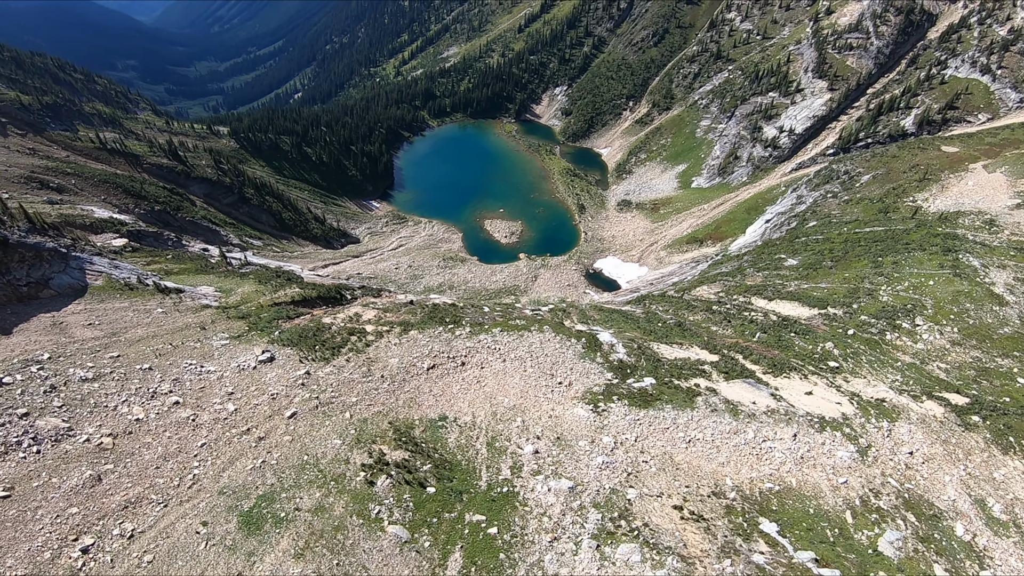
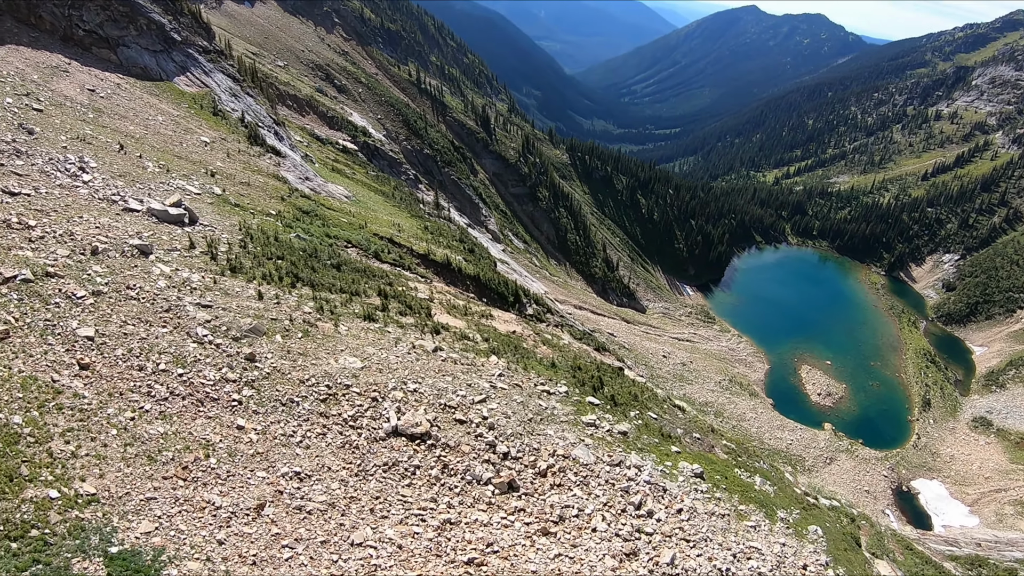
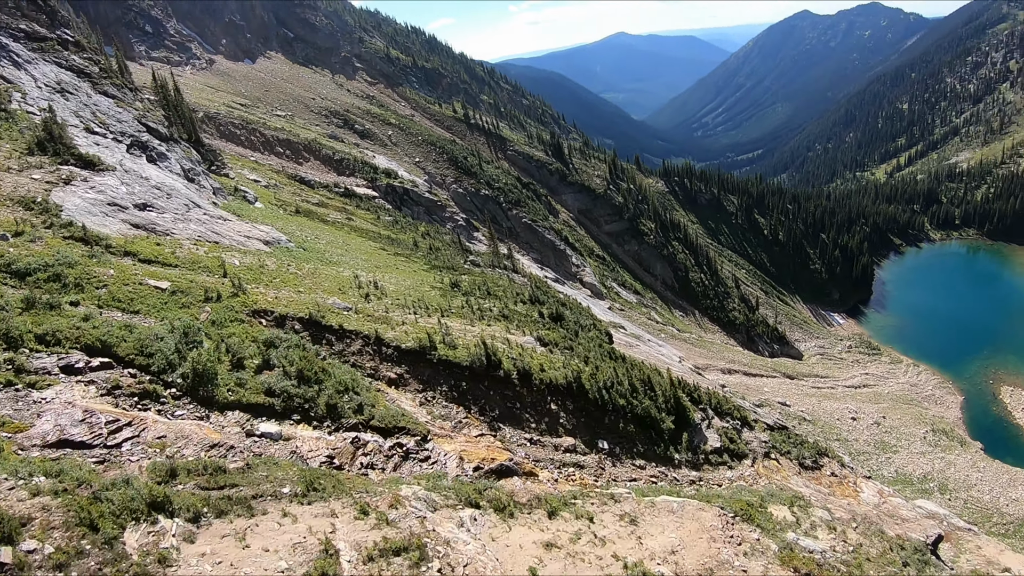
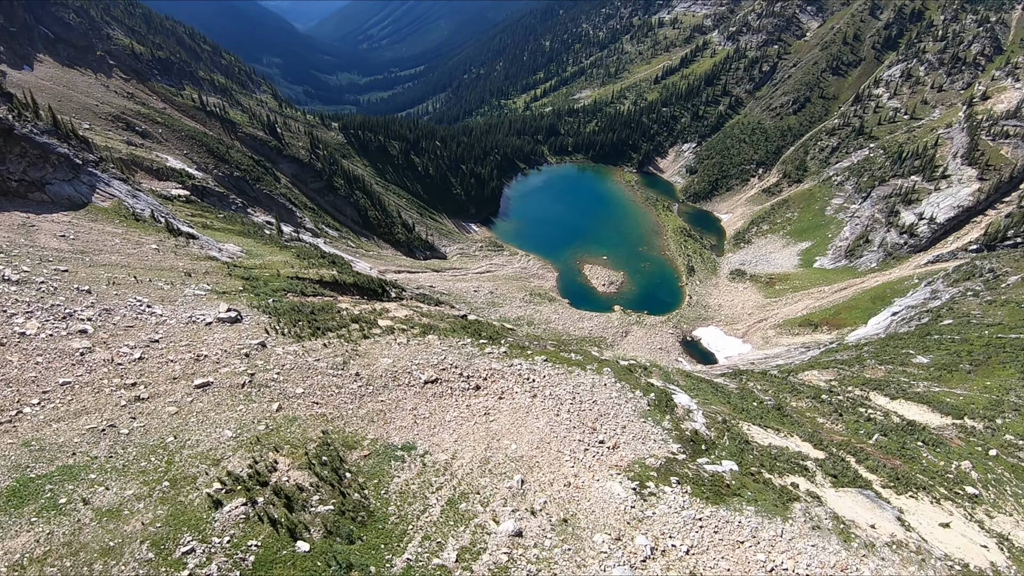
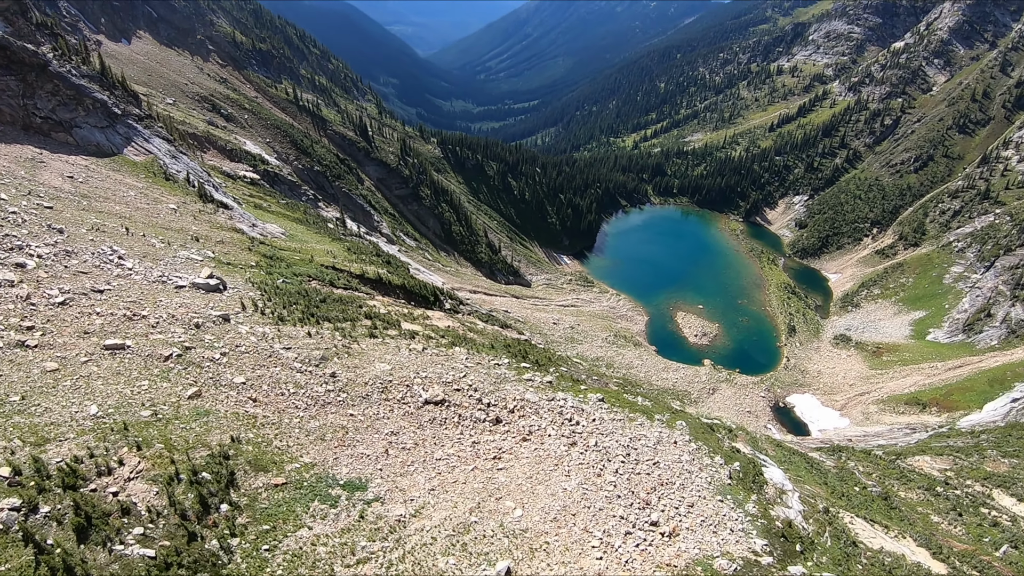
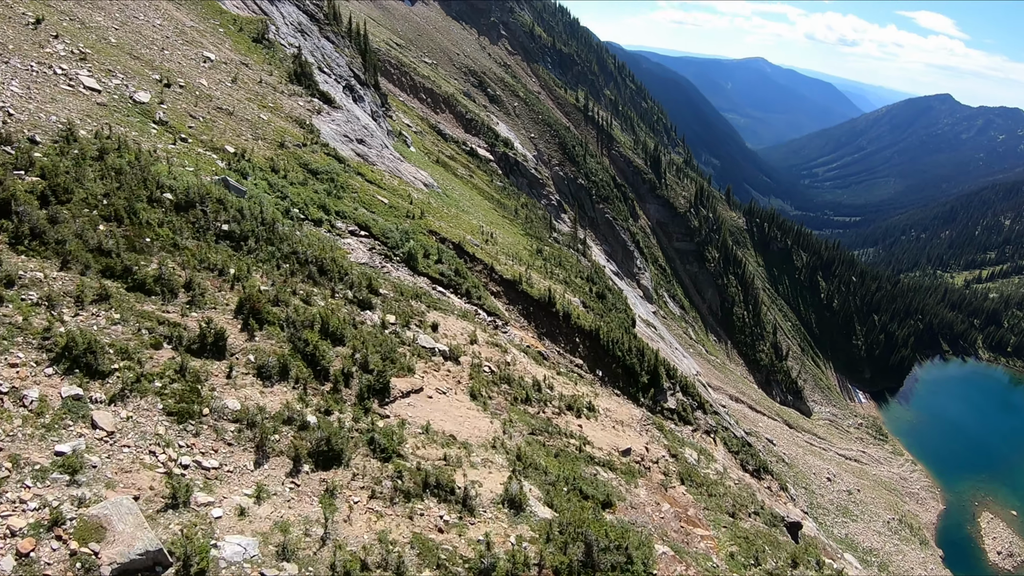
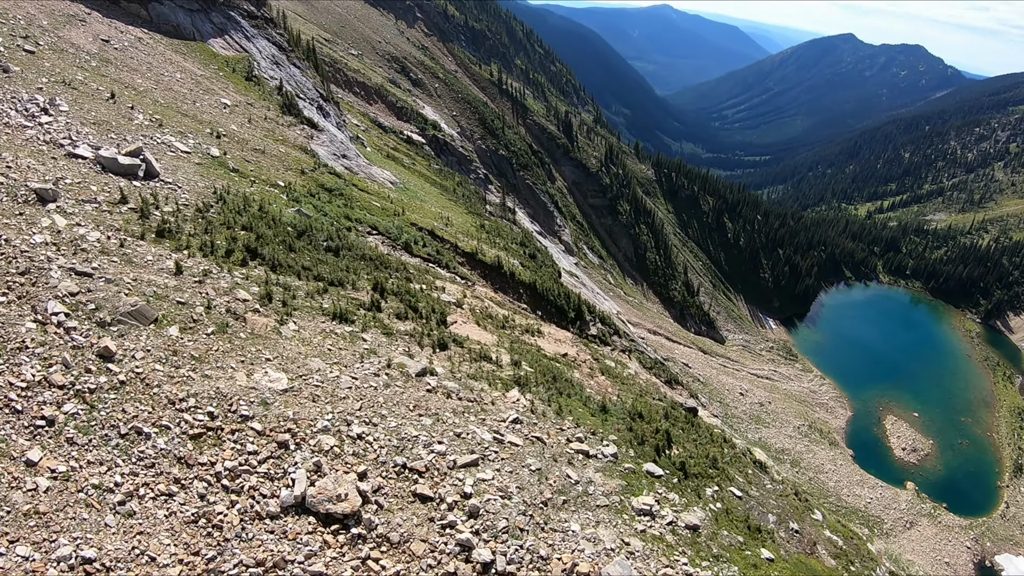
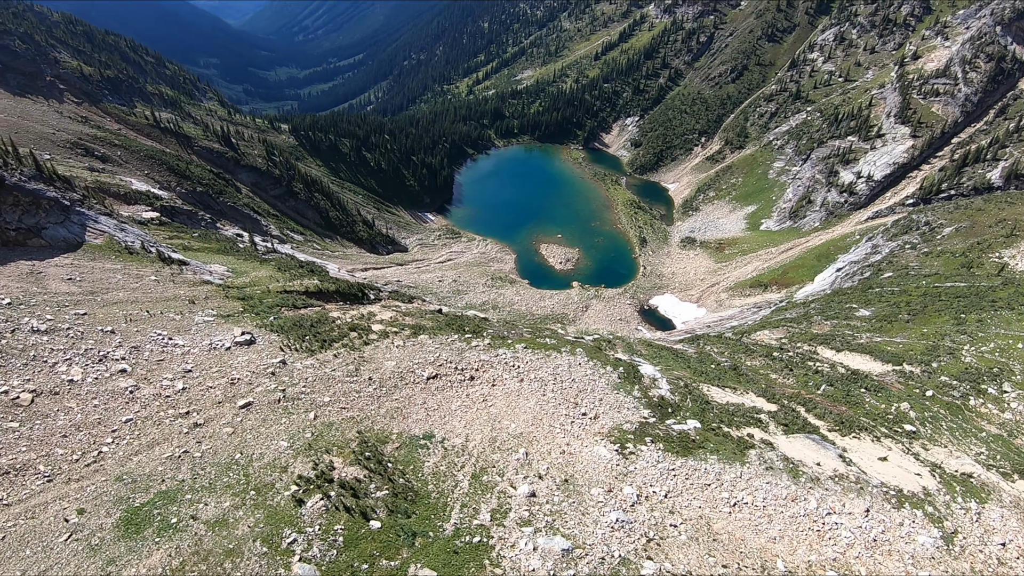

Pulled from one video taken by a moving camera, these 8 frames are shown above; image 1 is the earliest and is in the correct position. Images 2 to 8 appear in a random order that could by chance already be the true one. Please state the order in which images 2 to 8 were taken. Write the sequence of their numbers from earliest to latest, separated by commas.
8, 4, 5, 2, 7, 6, 3
